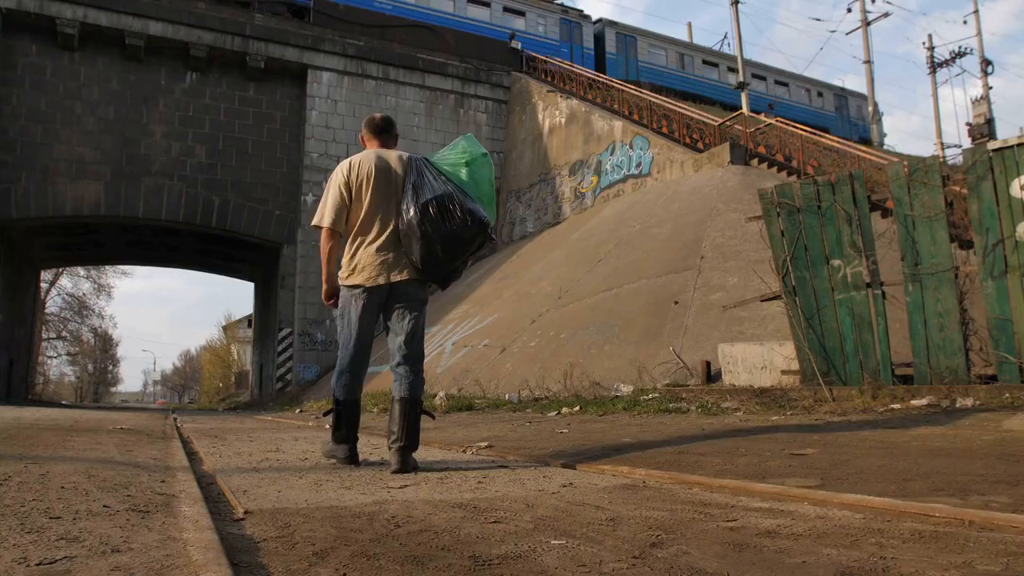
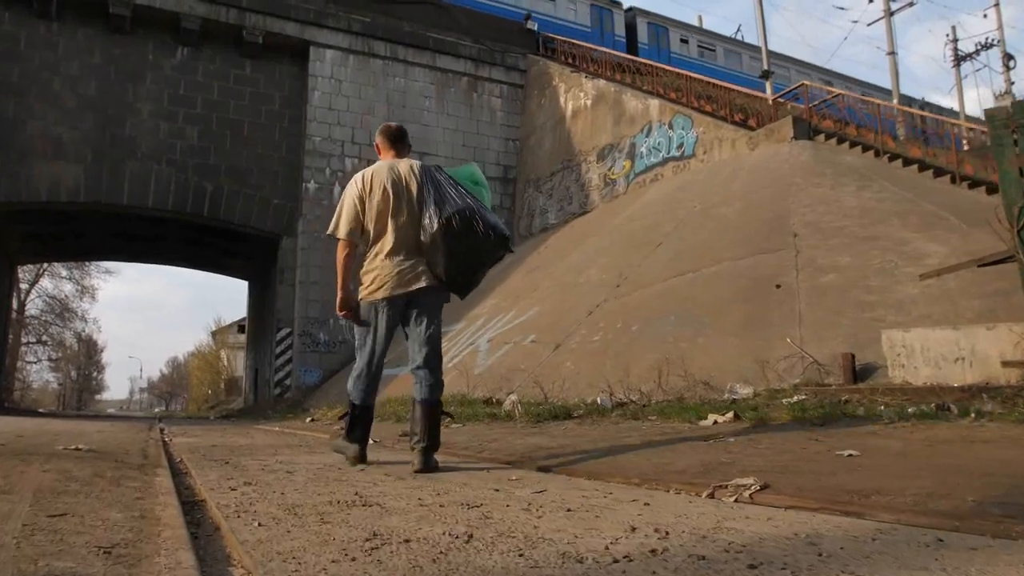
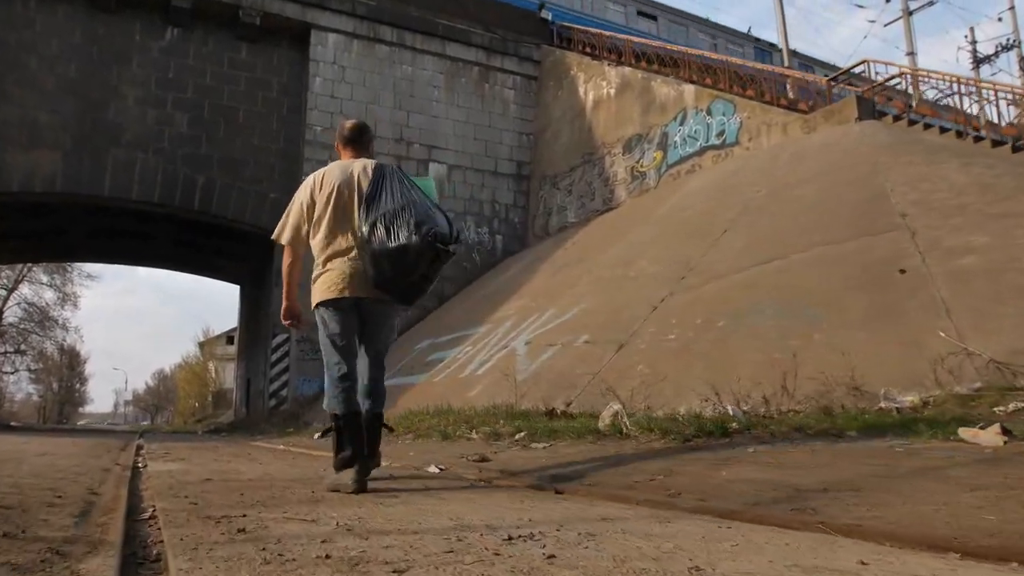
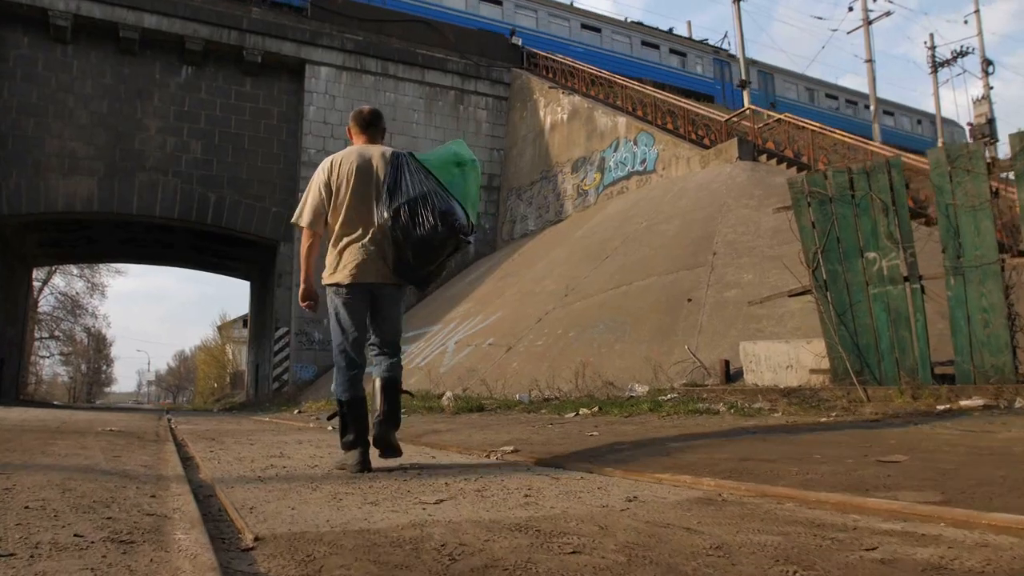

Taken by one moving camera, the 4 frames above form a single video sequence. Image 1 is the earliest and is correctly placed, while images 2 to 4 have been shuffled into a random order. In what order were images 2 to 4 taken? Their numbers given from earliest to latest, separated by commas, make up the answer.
4, 2, 3
